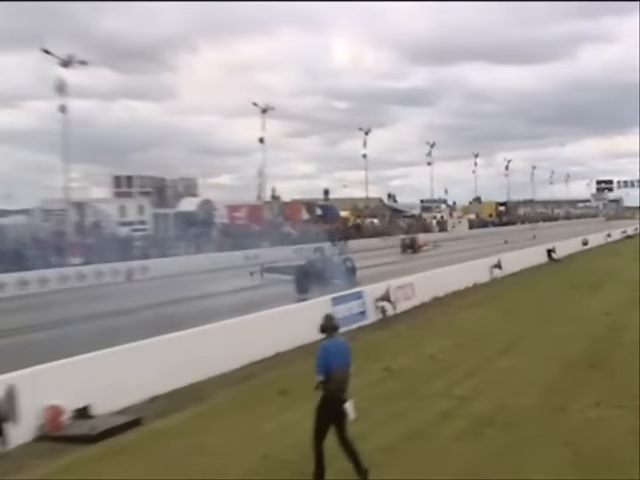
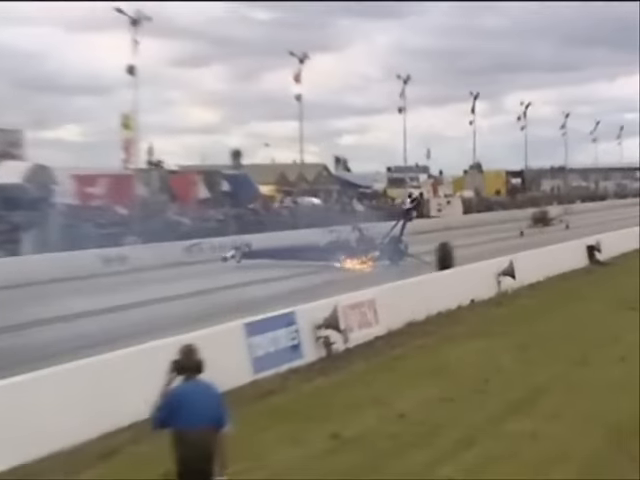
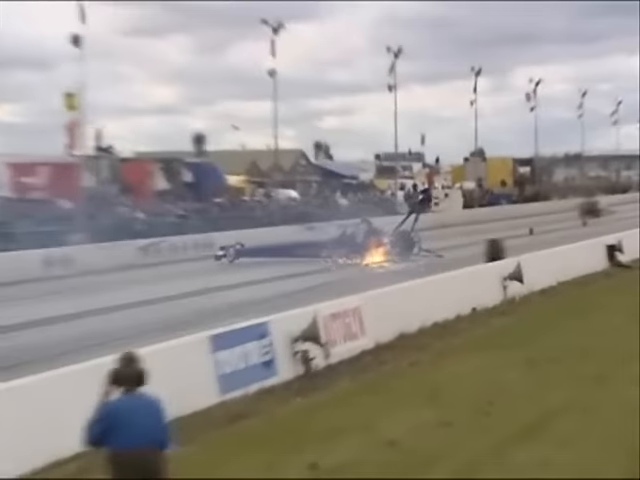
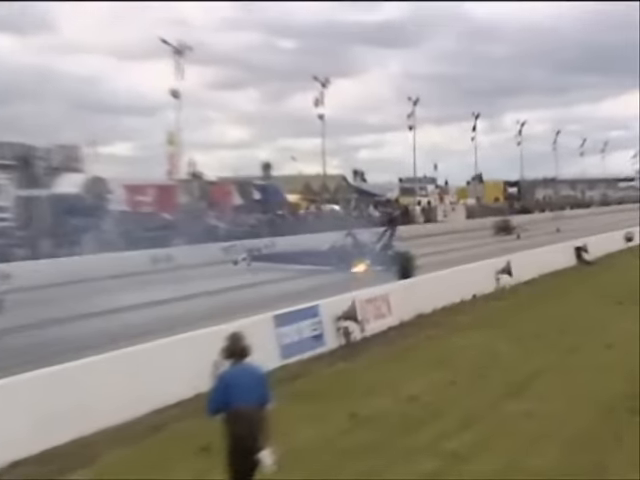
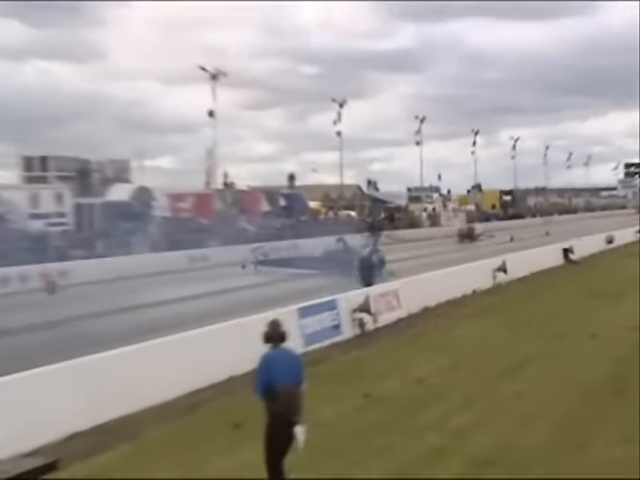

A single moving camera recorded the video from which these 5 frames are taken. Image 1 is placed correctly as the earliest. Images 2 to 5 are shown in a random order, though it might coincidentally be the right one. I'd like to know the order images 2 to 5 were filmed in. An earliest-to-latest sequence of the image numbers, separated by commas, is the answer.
5, 4, 2, 3
